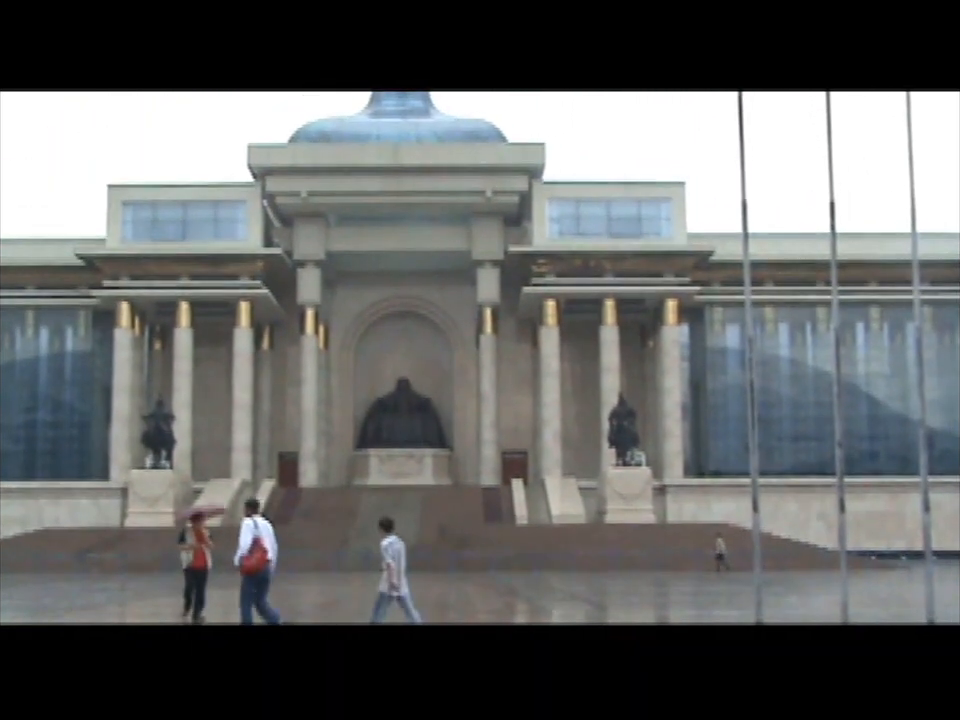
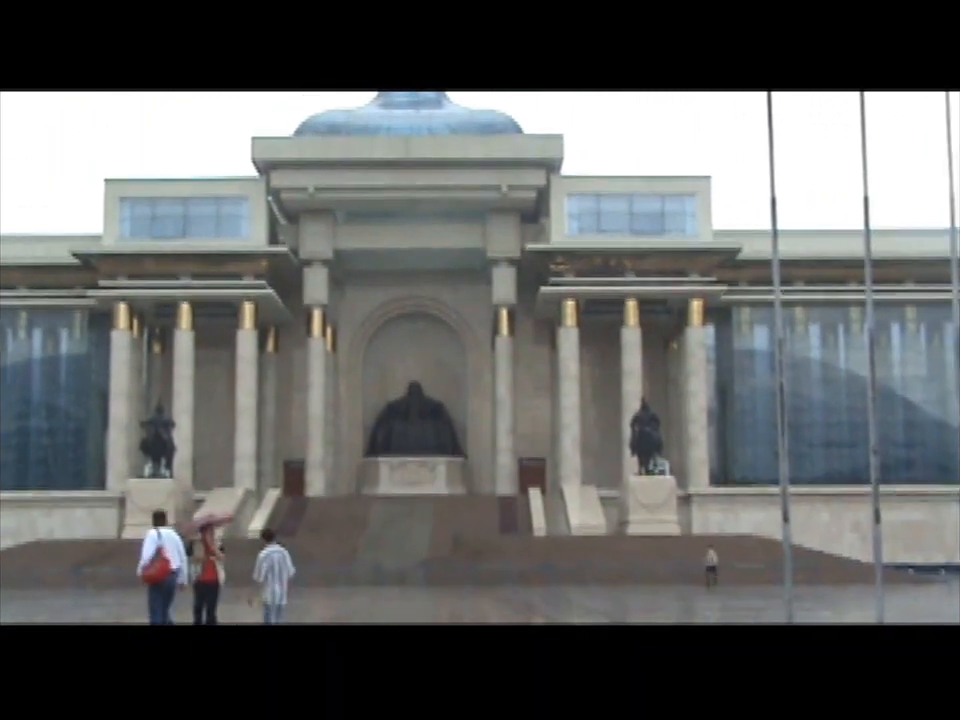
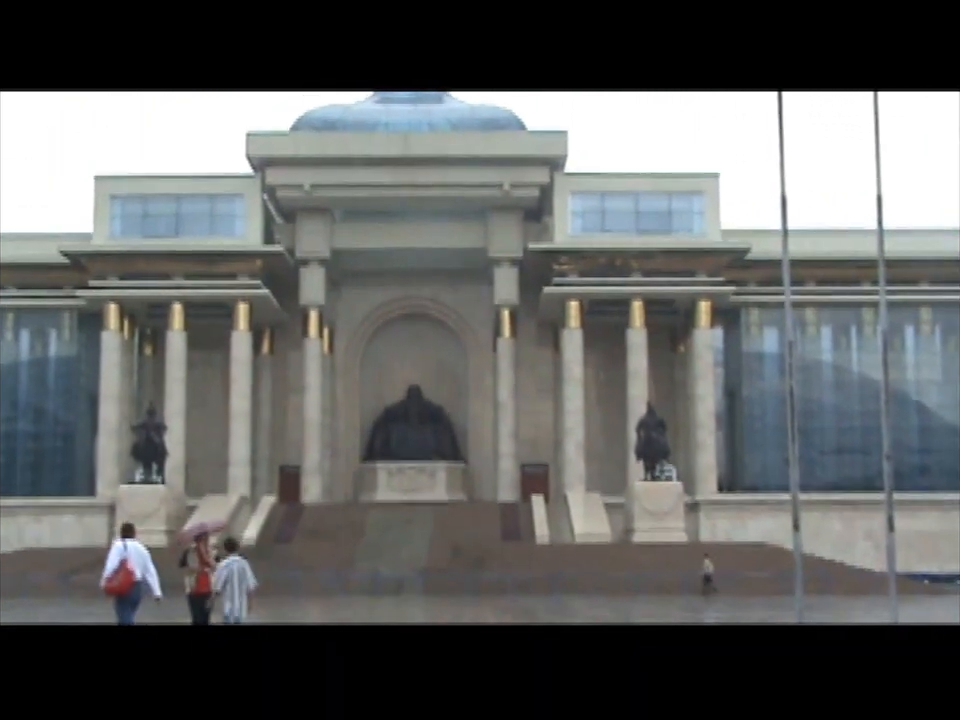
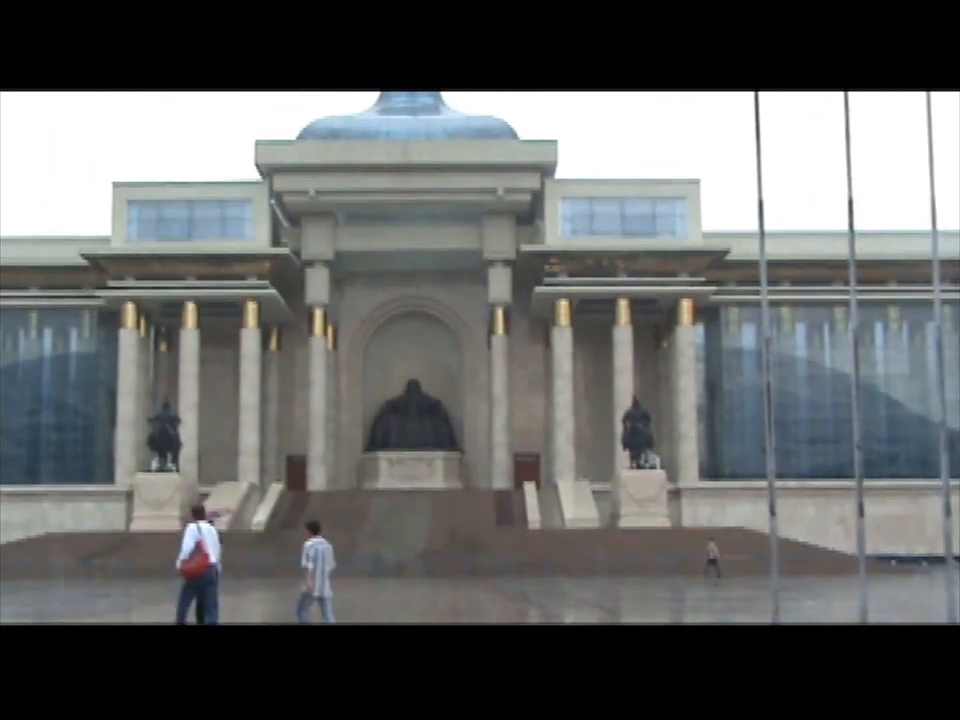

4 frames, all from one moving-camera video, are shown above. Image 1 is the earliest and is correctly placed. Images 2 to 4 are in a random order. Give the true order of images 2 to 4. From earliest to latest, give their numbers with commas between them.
4, 2, 3
